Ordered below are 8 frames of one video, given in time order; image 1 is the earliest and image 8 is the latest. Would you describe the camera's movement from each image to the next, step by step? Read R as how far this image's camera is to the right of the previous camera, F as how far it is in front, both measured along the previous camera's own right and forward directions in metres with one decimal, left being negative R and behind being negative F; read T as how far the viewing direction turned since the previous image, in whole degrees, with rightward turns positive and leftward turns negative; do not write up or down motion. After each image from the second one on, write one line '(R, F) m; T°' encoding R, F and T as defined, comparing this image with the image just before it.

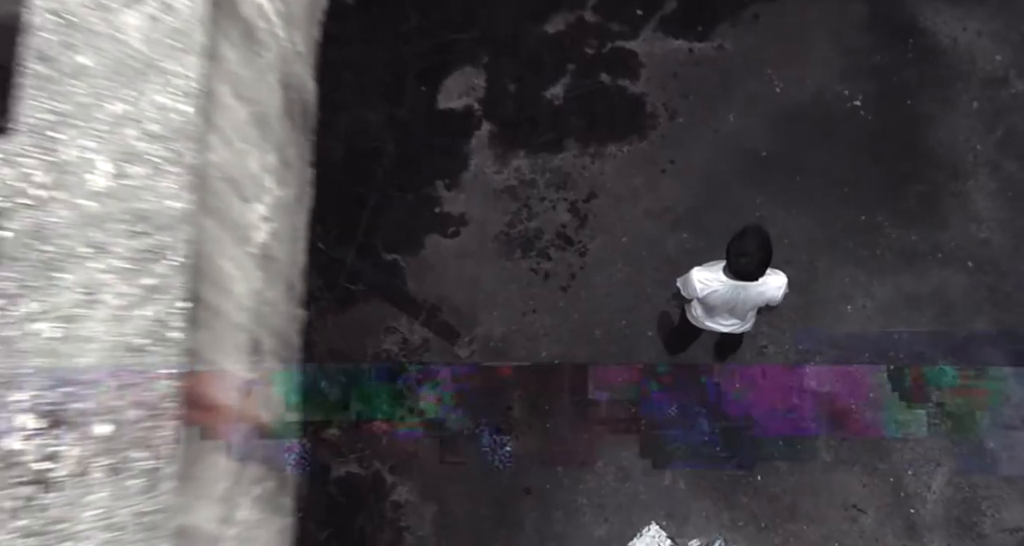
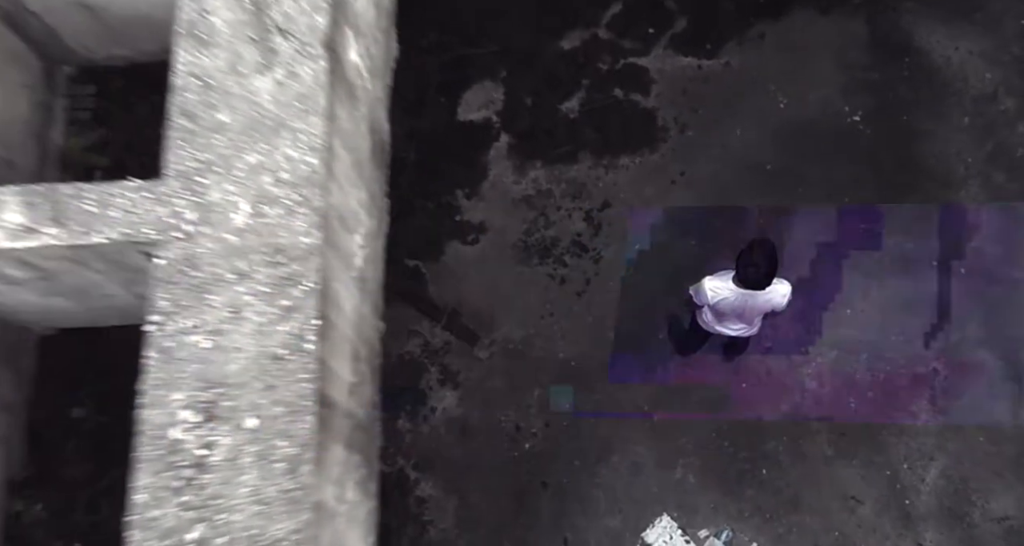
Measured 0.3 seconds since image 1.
(-0.1, -0.2) m; 0°
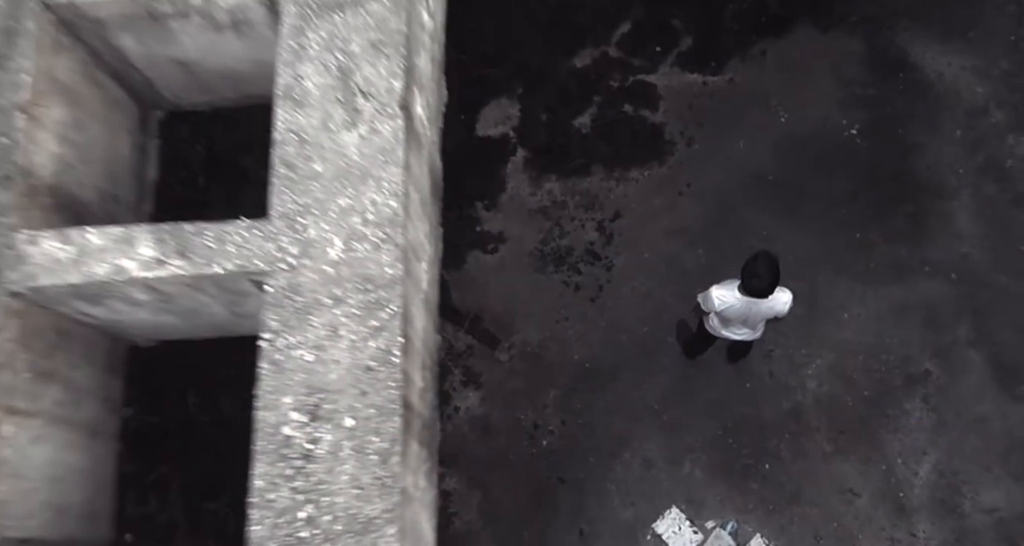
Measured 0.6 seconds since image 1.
(-0.1, -0.2) m; 0°
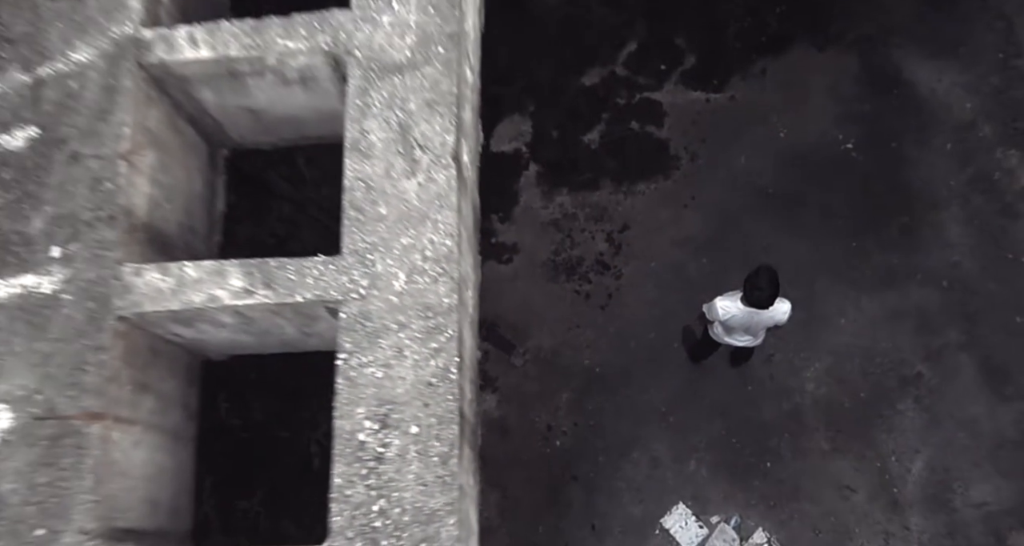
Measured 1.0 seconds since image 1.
(-0.1, -0.2) m; 0°
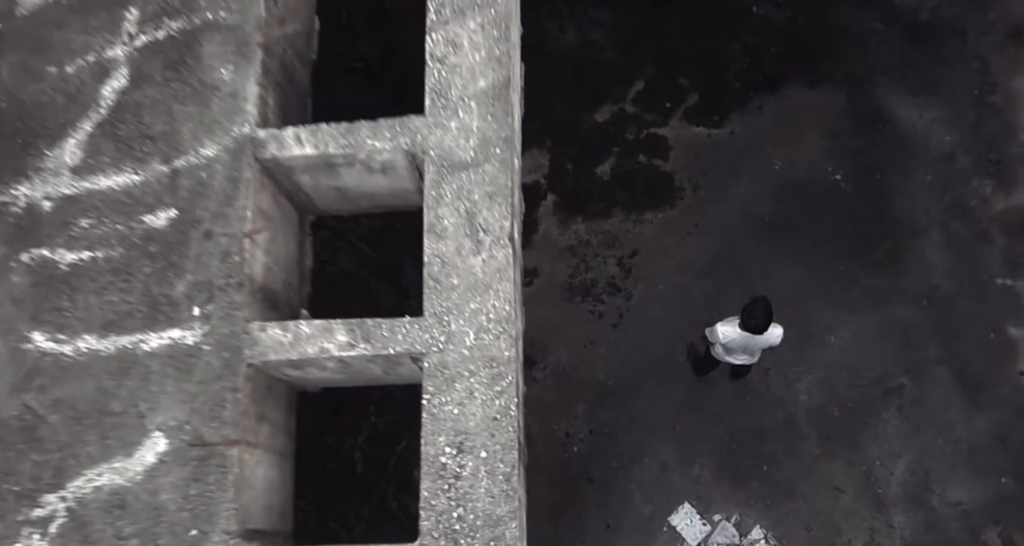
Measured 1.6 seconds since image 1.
(-0.1, -0.4) m; 0°
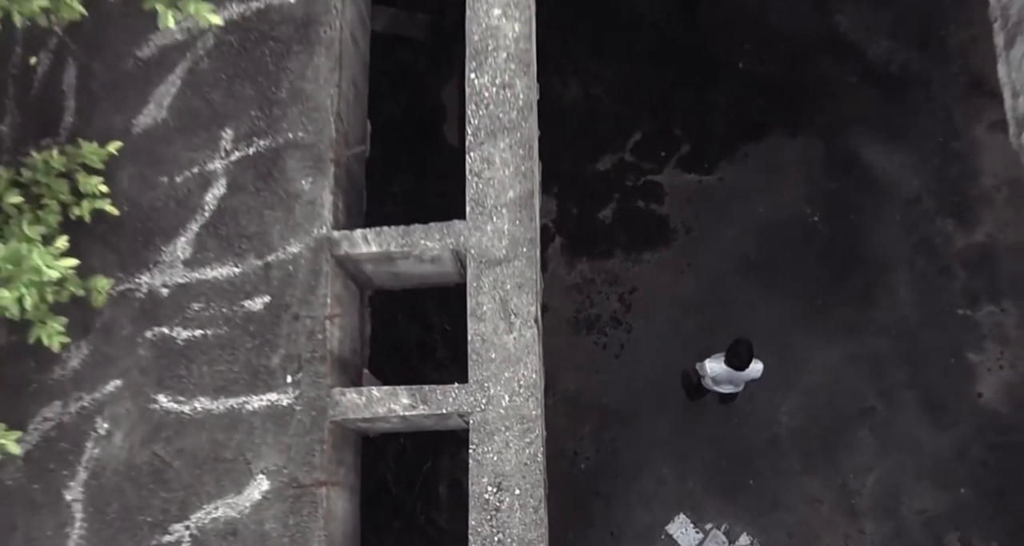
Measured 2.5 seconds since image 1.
(-0.1, -0.5) m; 0°
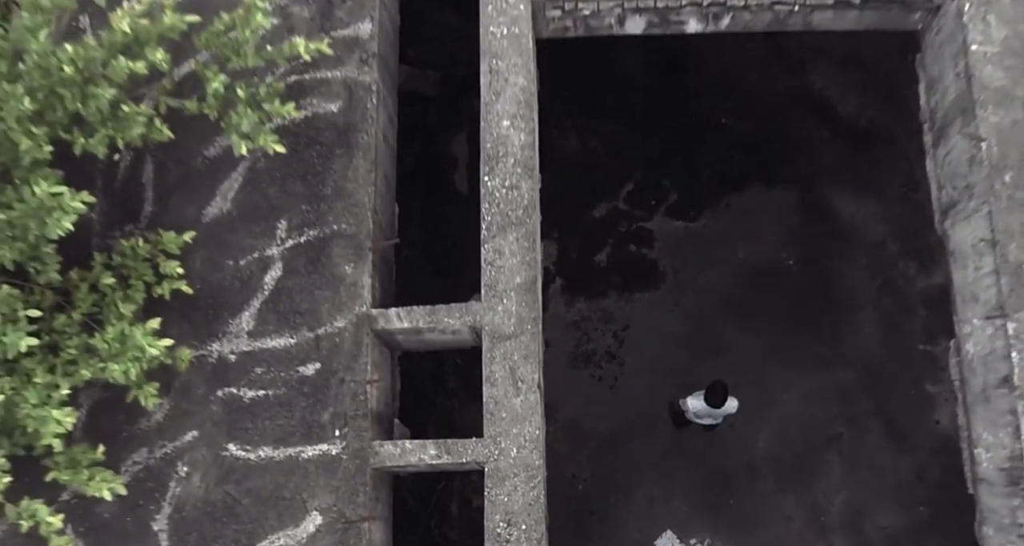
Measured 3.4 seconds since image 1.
(0.0, -0.6) m; 0°
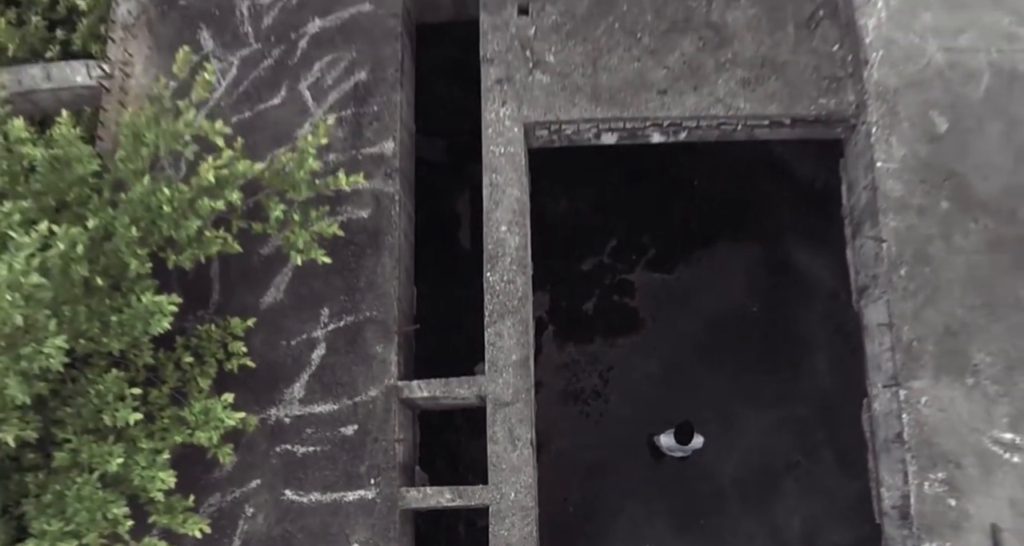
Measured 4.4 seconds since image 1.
(0.0, -0.8) m; 0°
